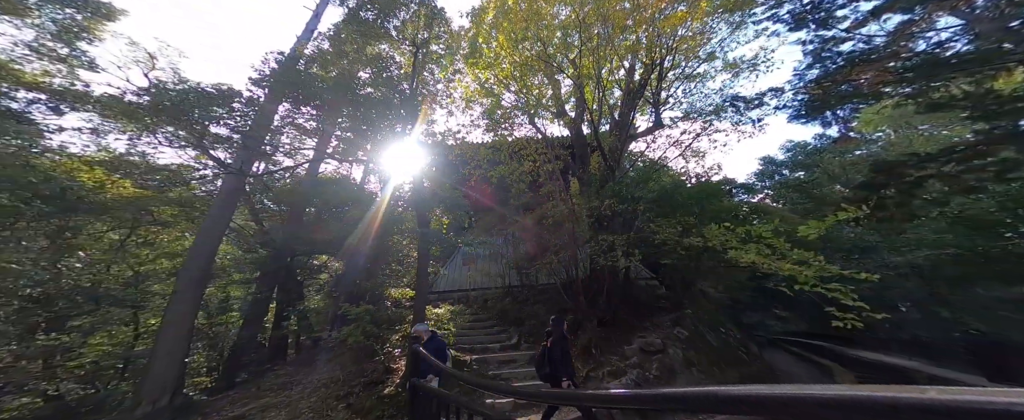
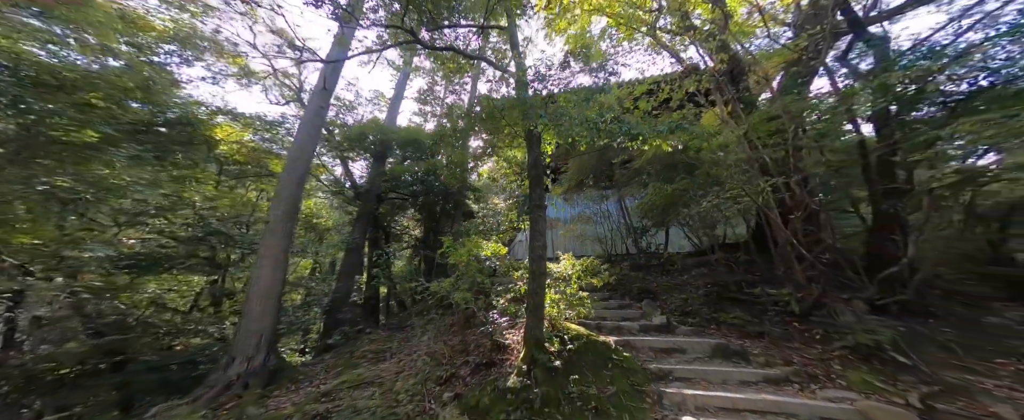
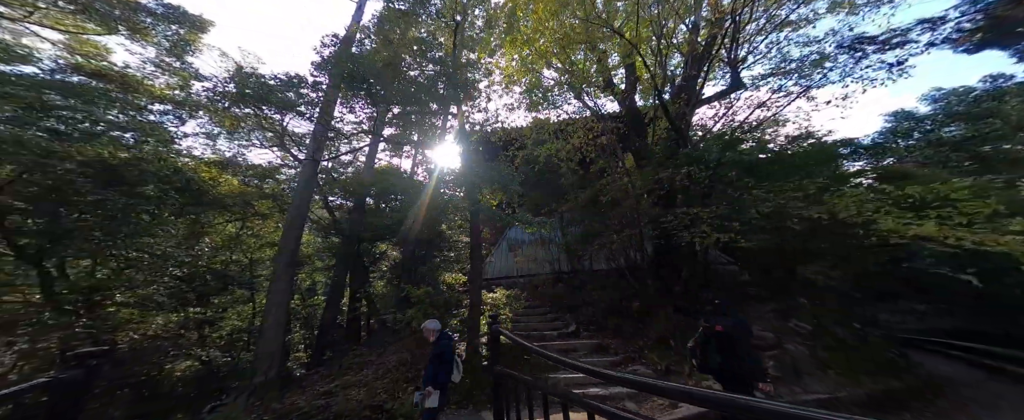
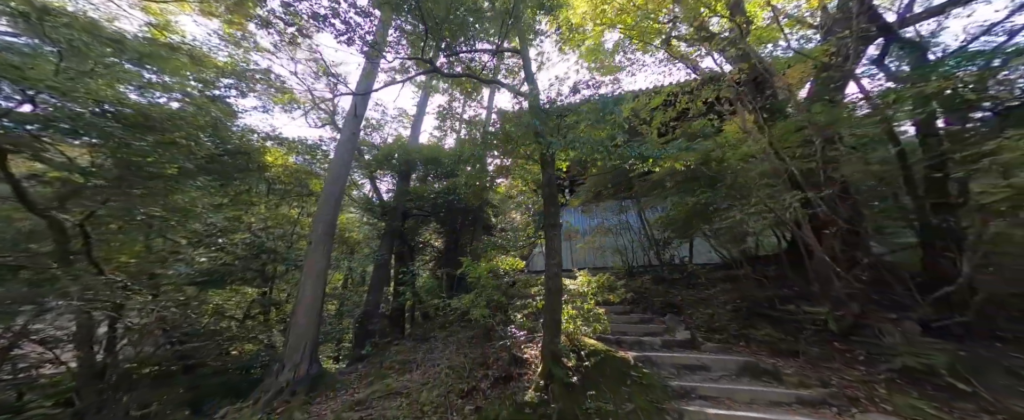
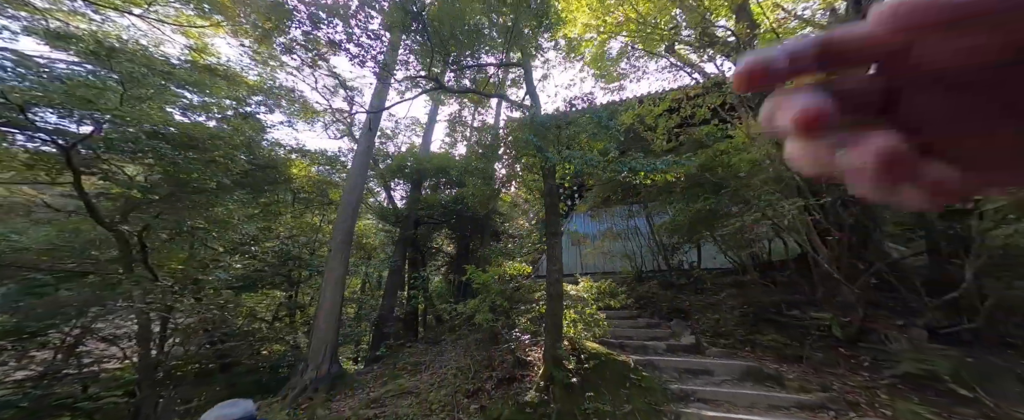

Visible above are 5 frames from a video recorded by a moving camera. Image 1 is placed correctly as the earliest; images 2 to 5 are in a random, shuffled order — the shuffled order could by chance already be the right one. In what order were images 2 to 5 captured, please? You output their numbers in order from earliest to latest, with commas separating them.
3, 5, 4, 2
